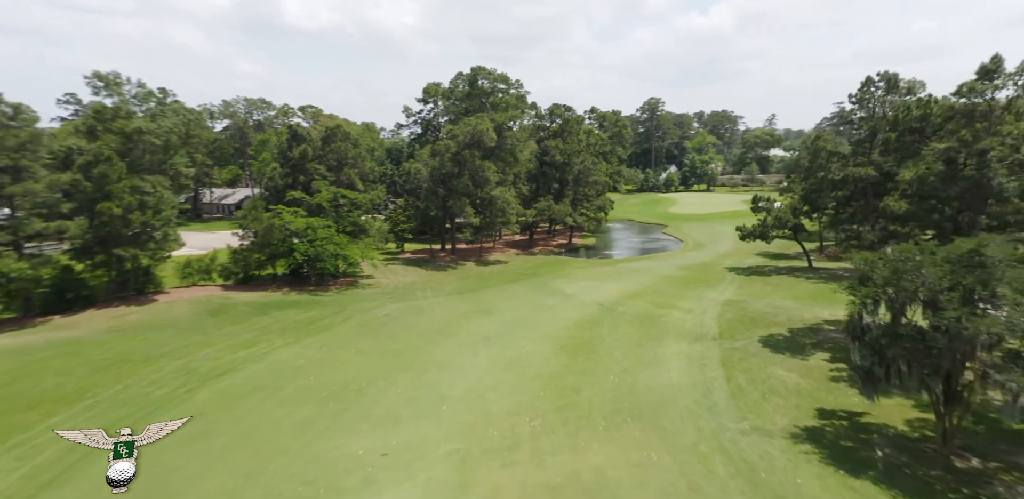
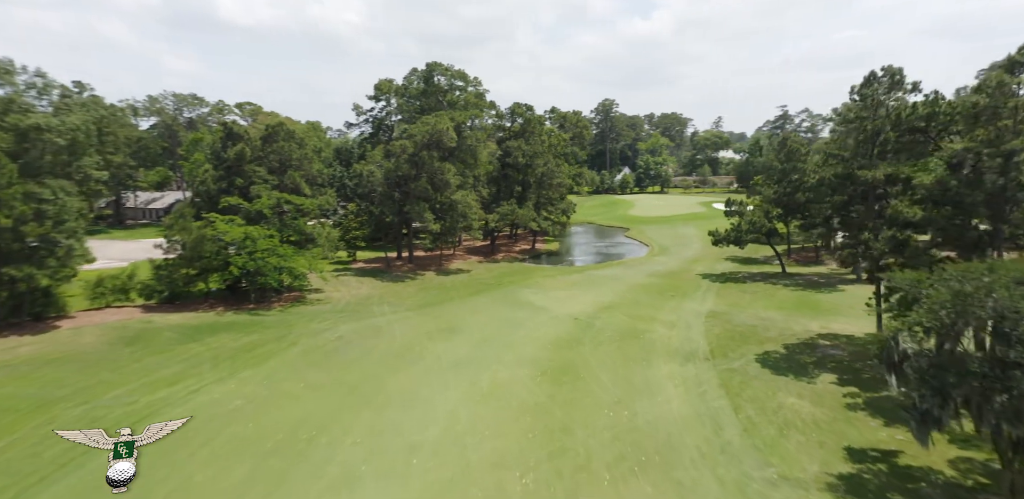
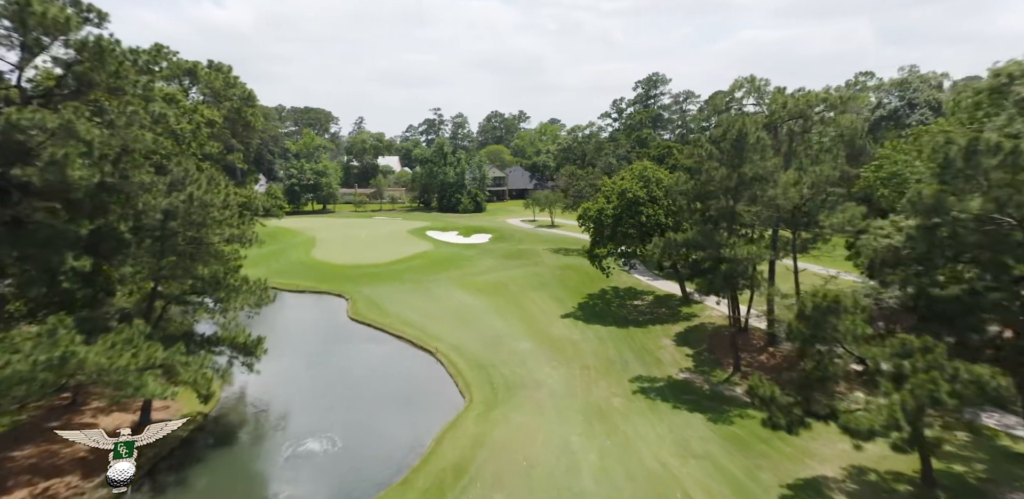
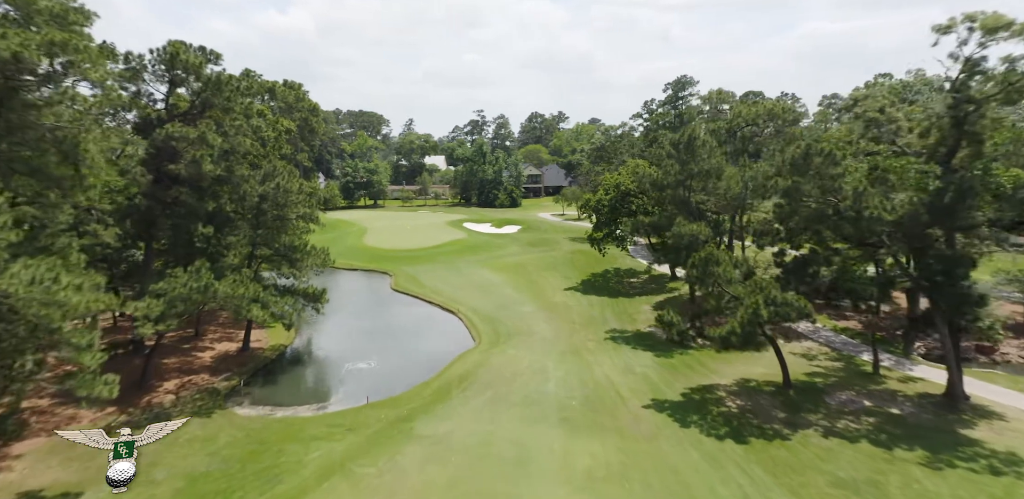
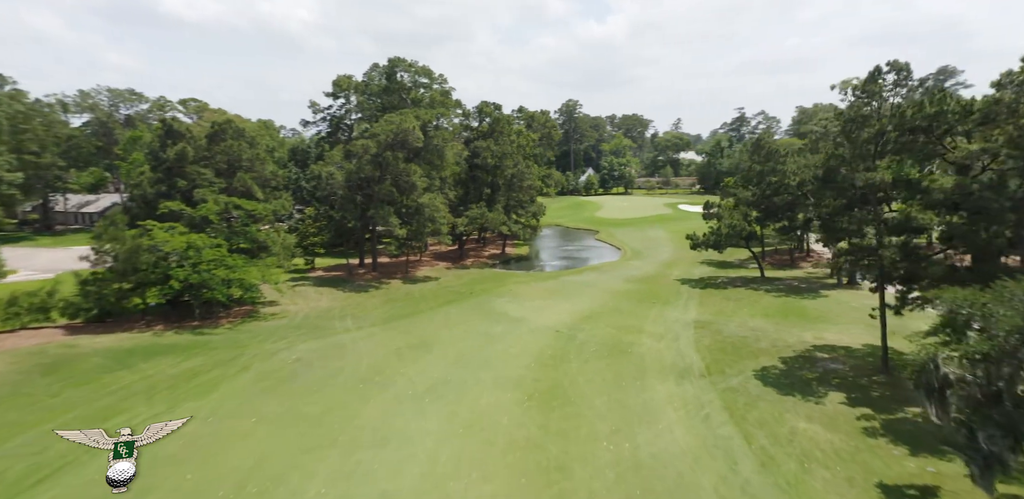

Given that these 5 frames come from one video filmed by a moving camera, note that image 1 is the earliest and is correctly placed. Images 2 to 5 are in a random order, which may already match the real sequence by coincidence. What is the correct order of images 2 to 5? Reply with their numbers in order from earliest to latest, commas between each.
2, 5, 4, 3
